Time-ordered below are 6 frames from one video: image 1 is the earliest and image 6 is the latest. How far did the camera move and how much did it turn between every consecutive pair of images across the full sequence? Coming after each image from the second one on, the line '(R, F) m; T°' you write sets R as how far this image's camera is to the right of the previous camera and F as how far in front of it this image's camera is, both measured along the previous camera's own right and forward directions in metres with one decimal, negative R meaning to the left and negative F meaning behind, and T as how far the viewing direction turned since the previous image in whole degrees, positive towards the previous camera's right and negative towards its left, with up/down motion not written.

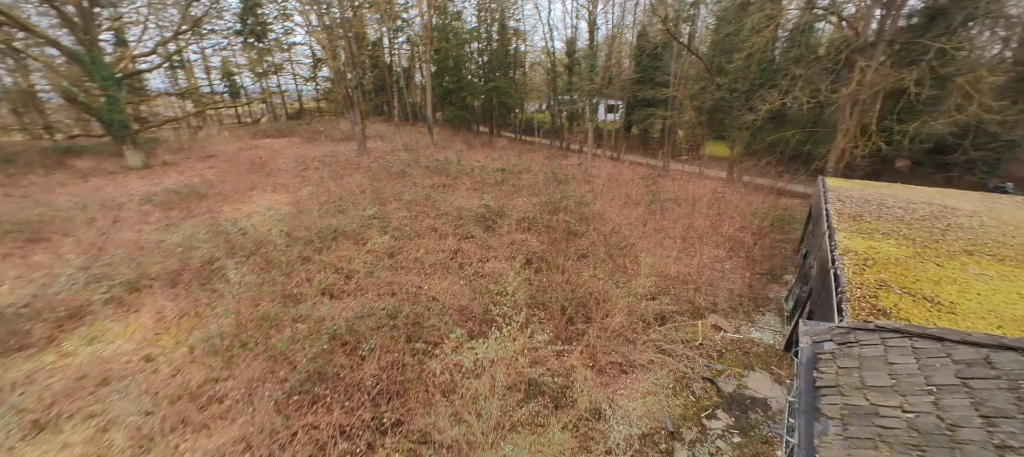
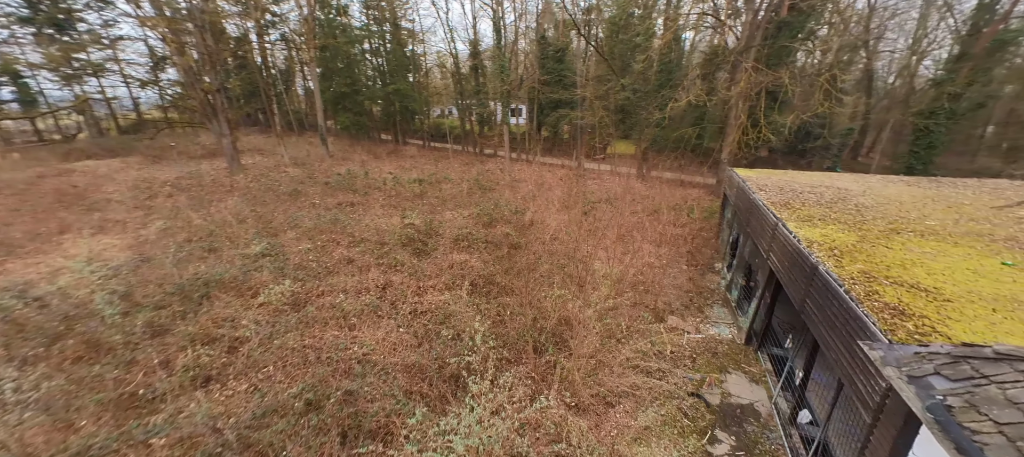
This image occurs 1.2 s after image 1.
(-0.5, +1.1) m; +15°
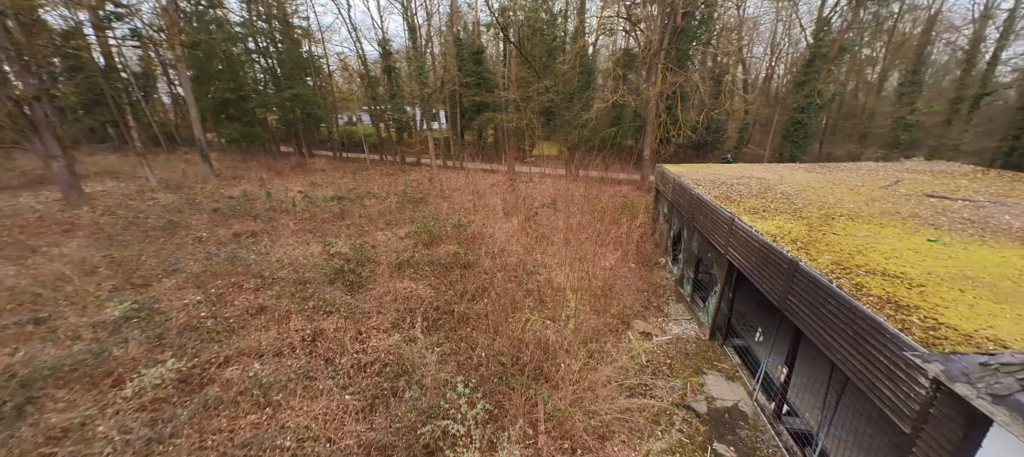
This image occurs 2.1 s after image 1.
(-0.5, +0.8) m; +12°
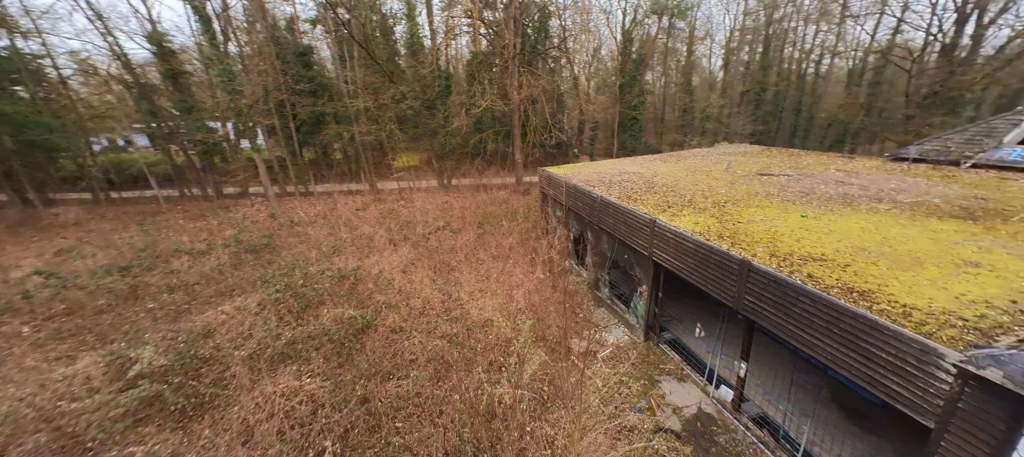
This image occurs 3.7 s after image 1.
(-0.7, +1.2) m; +22°
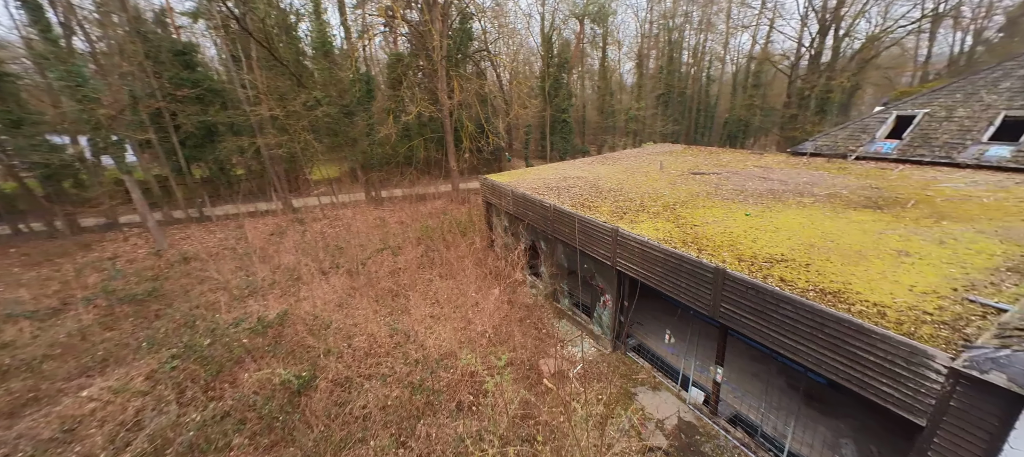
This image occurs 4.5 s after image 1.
(-0.4, +0.5) m; +11°
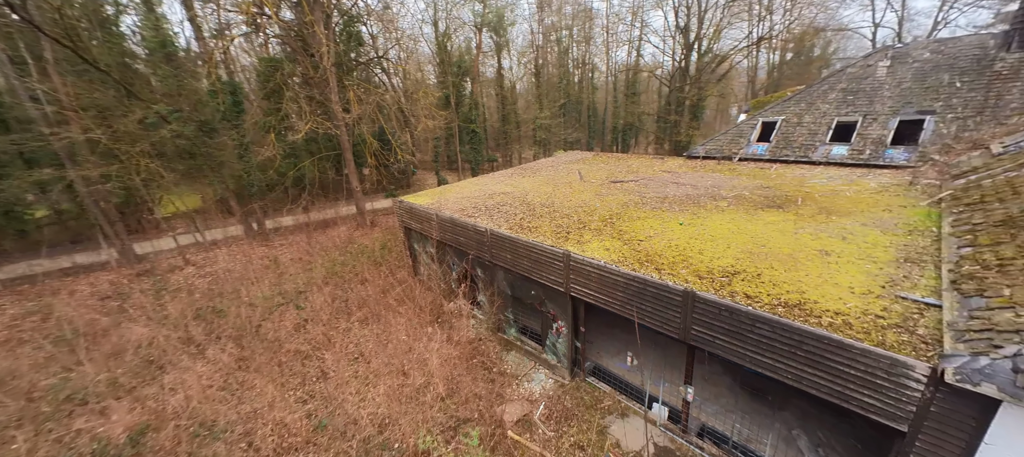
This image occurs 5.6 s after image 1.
(-0.4, +0.7) m; +15°
